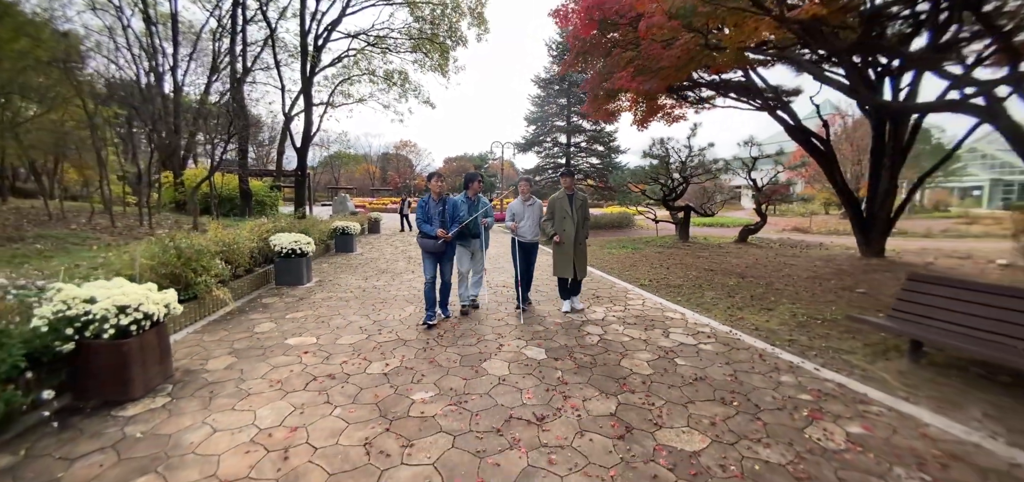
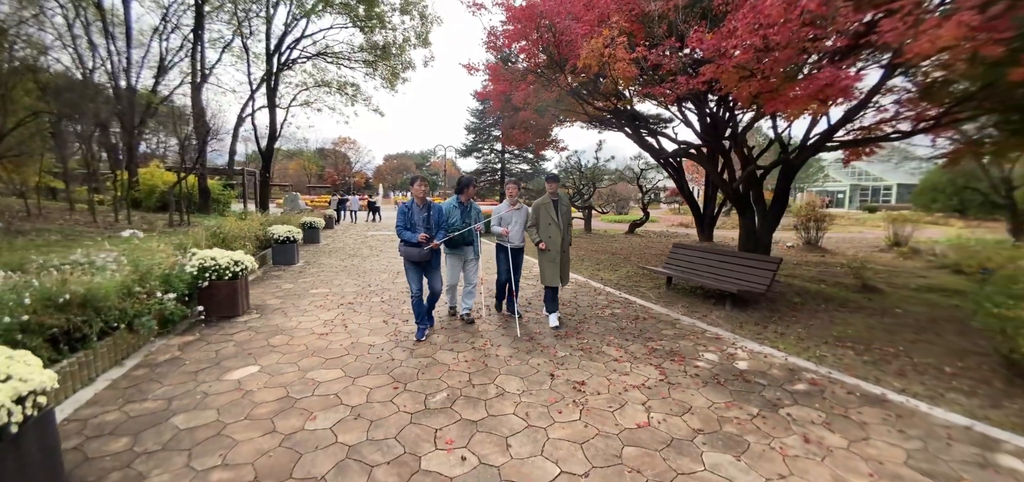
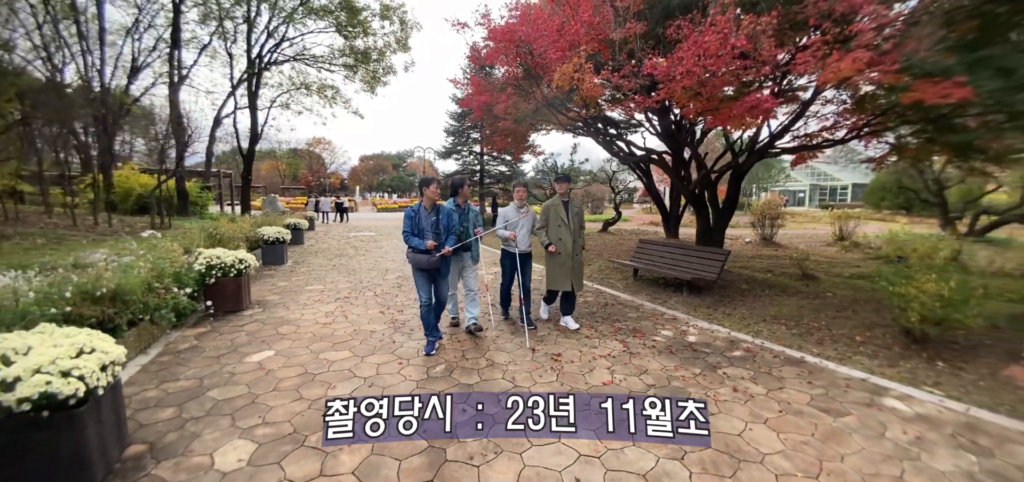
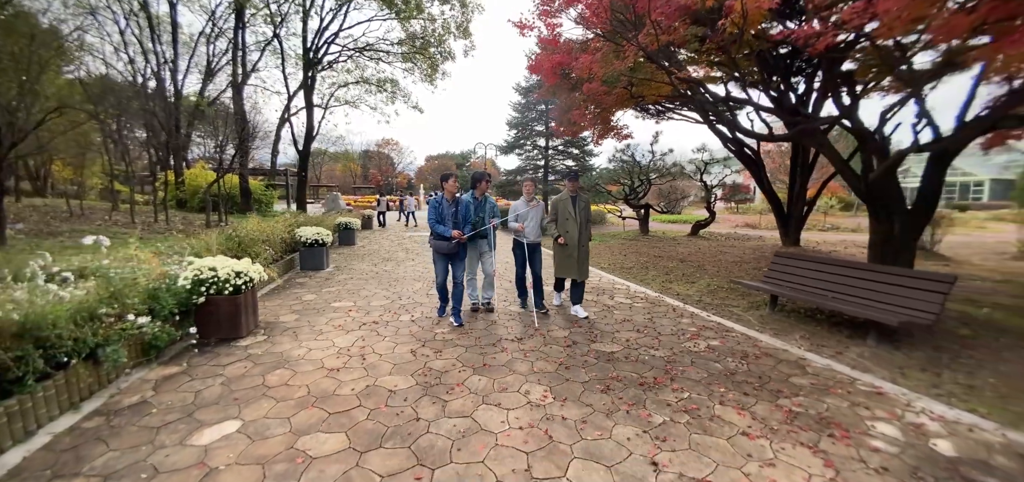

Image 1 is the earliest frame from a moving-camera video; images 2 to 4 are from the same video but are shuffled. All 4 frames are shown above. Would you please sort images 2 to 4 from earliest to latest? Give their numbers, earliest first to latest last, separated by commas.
4, 2, 3
